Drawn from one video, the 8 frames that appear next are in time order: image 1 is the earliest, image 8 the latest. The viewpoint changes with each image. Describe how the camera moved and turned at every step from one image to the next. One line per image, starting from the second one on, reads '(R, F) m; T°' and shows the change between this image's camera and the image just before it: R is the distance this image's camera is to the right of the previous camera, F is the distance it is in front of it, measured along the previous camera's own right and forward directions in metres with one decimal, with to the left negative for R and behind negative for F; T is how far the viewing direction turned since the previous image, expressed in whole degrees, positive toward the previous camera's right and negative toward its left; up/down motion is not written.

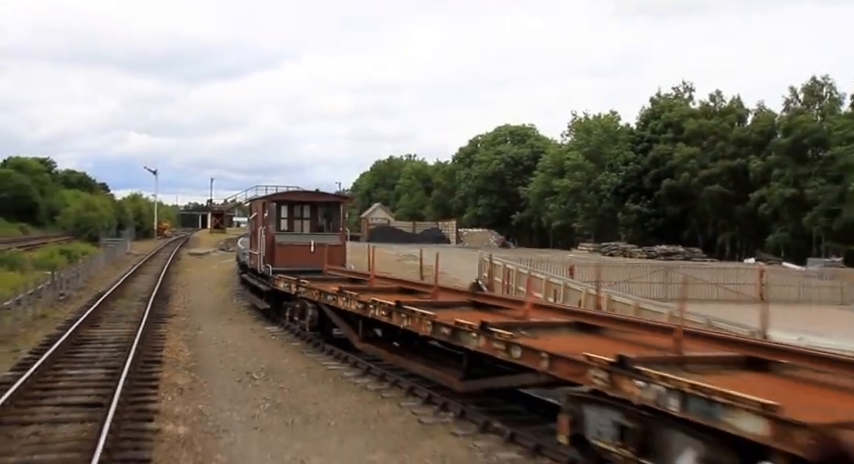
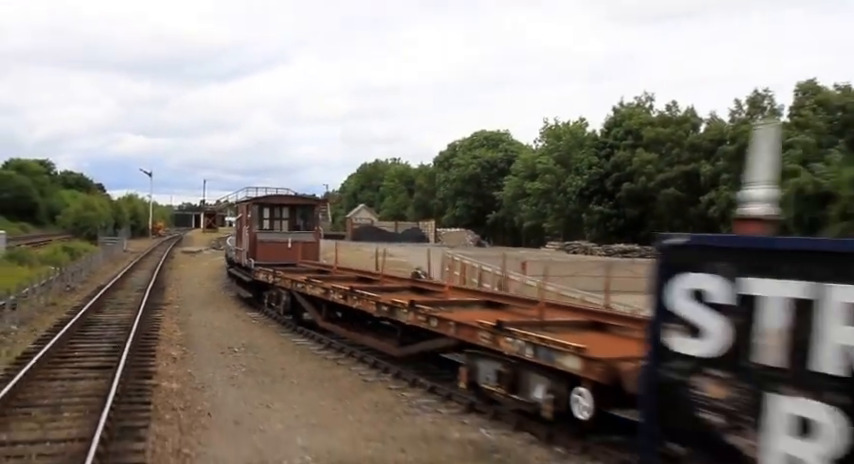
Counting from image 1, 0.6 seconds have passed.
(+0.9, -2.6) m; +1°
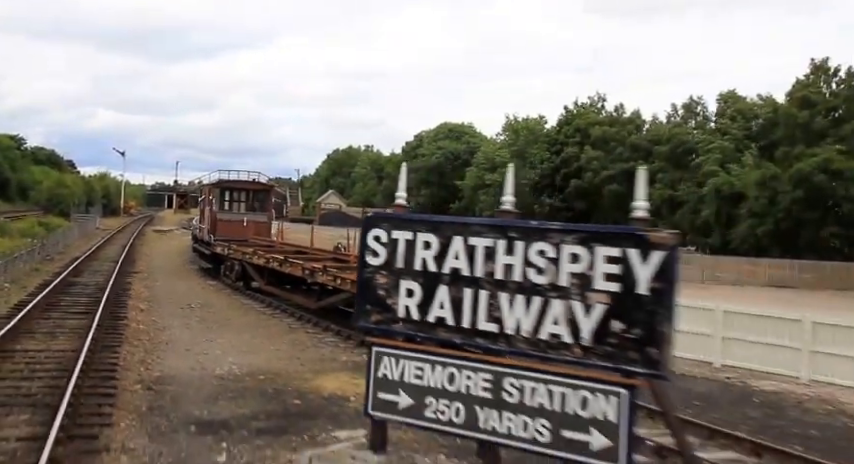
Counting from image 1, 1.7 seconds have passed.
(+1.6, -3.8) m; +2°
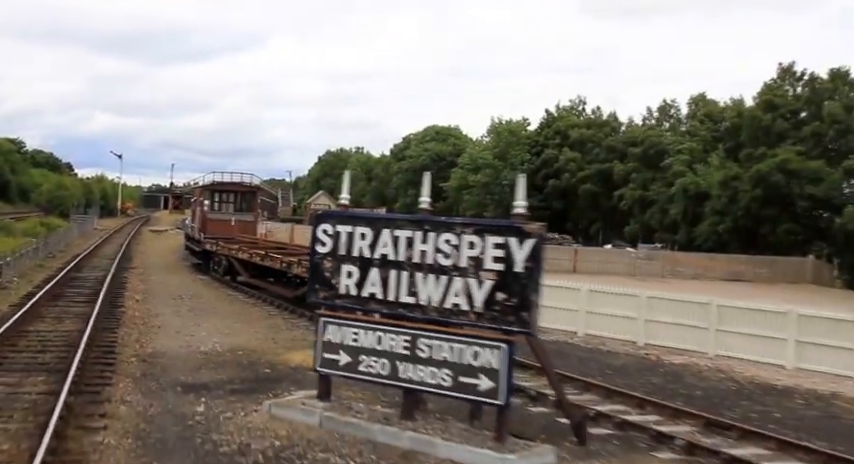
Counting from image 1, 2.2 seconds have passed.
(+0.8, -1.9) m; 0°
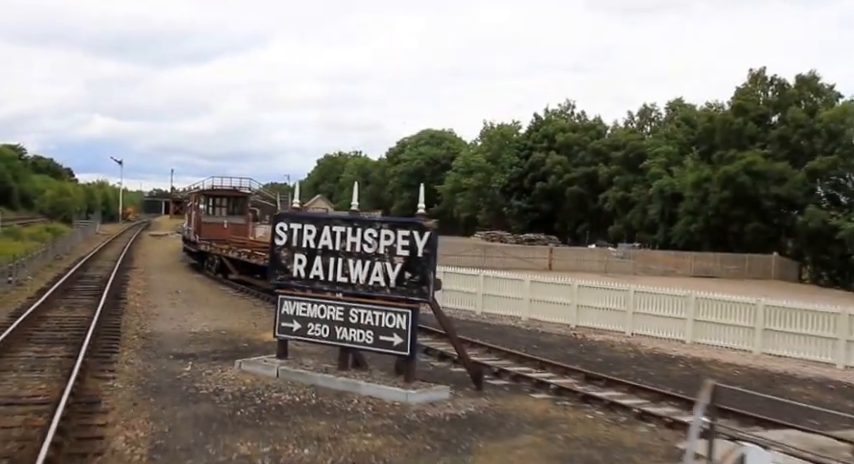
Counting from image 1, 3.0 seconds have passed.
(+1.2, -2.6) m; 0°
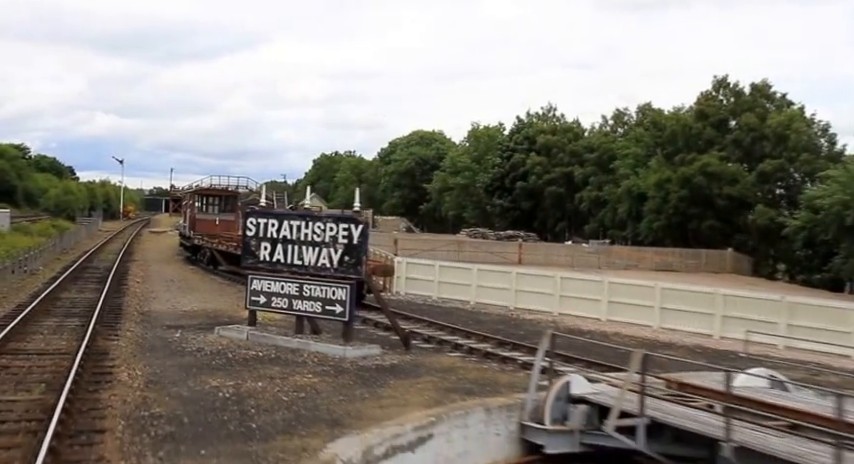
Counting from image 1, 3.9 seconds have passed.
(+1.3, -2.9) m; 0°
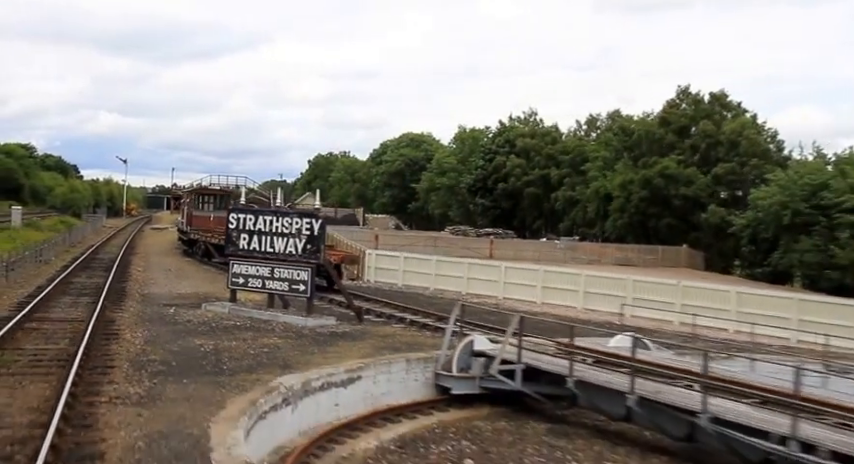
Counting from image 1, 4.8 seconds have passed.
(+1.3, -3.0) m; 0°
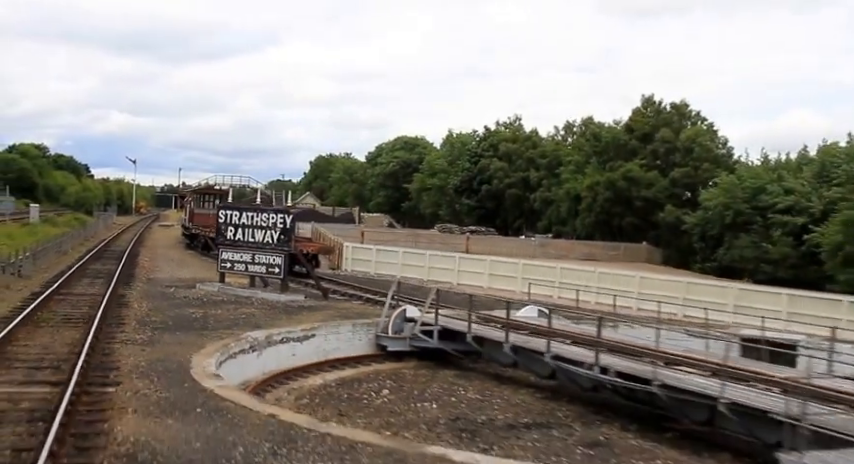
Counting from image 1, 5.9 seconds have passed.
(+1.6, -3.6) m; -1°
